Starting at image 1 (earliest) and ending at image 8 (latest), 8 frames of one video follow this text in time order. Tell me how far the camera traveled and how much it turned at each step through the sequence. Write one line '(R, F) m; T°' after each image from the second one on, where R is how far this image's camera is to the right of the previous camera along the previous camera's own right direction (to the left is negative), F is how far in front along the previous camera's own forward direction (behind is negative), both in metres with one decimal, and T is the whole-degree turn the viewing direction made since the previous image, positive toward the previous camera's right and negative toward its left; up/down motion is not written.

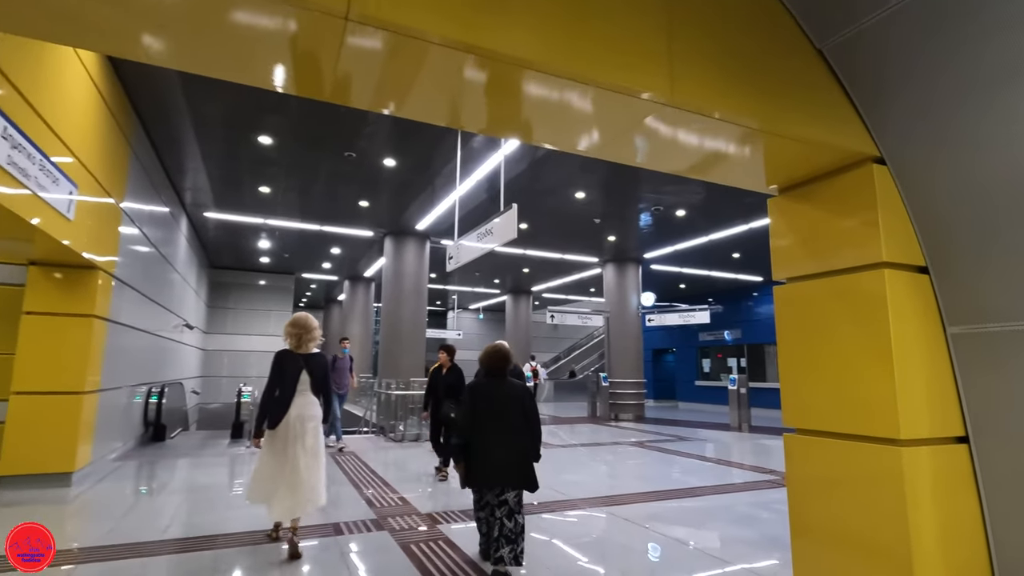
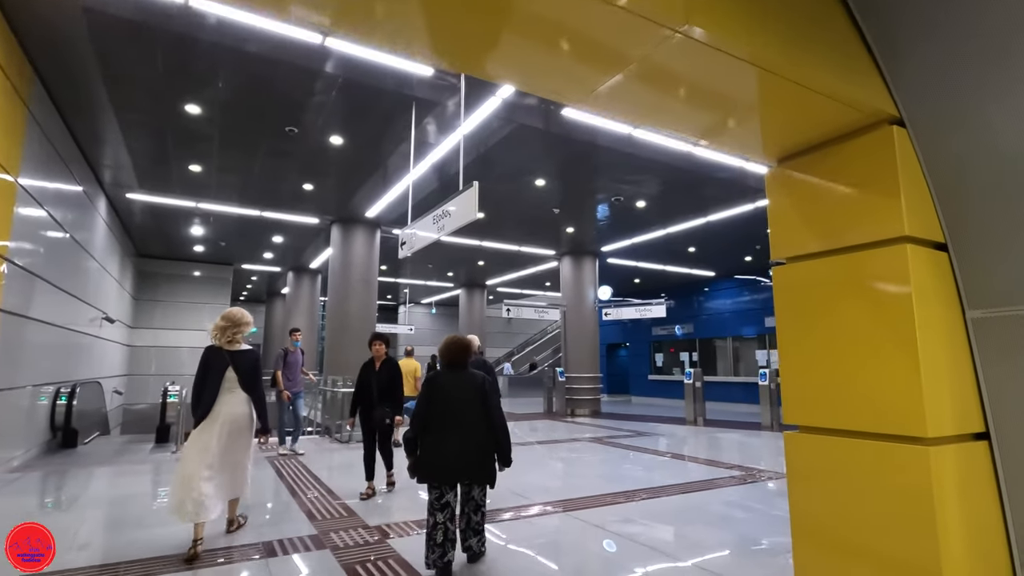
(-0.1, +0.4) m; +5°
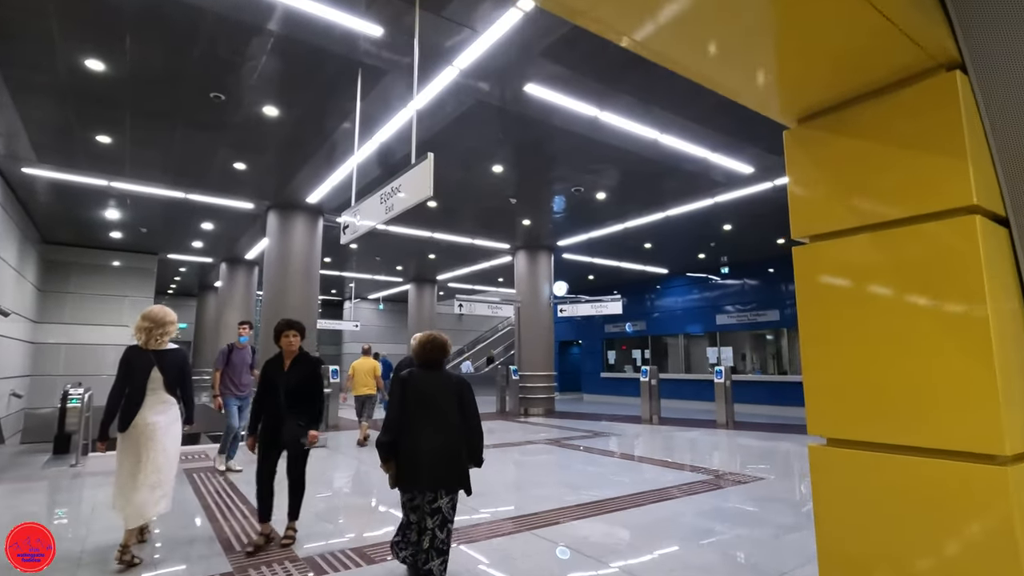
(-0.1, +0.5) m; +5°
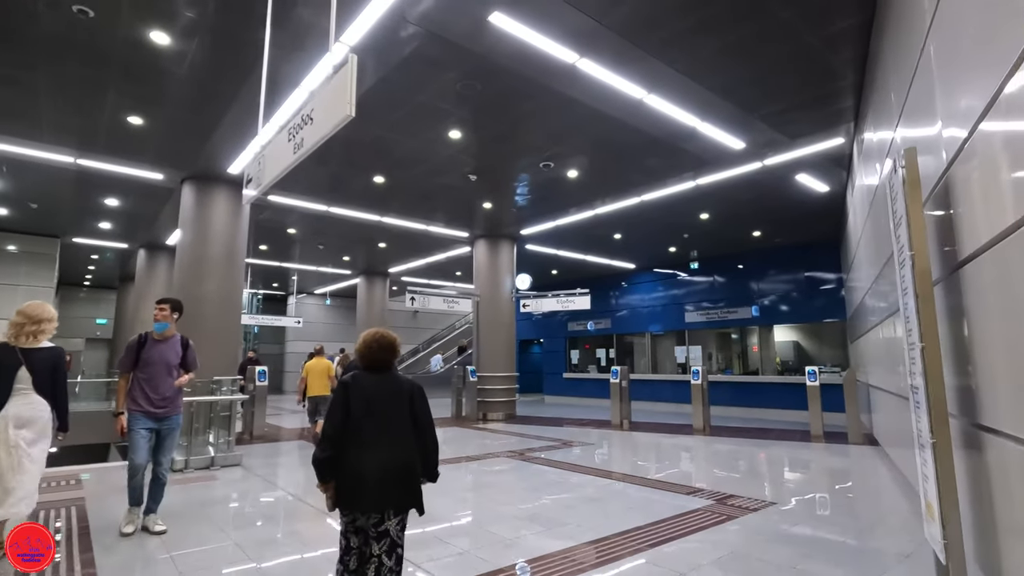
(0.0, +1.0) m; +4°
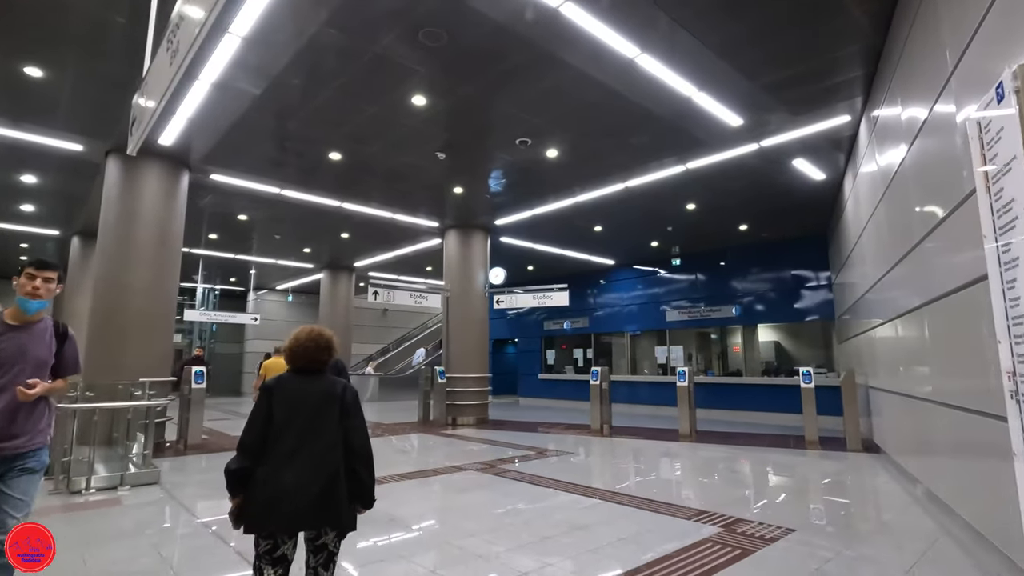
(0.0, +0.7) m; +3°
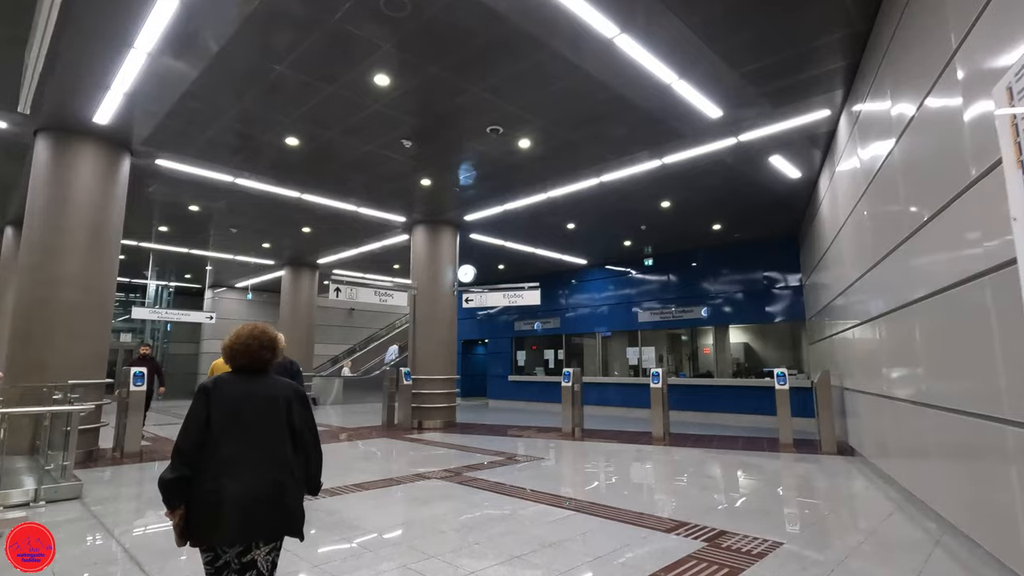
(0.0, +0.3) m; +3°
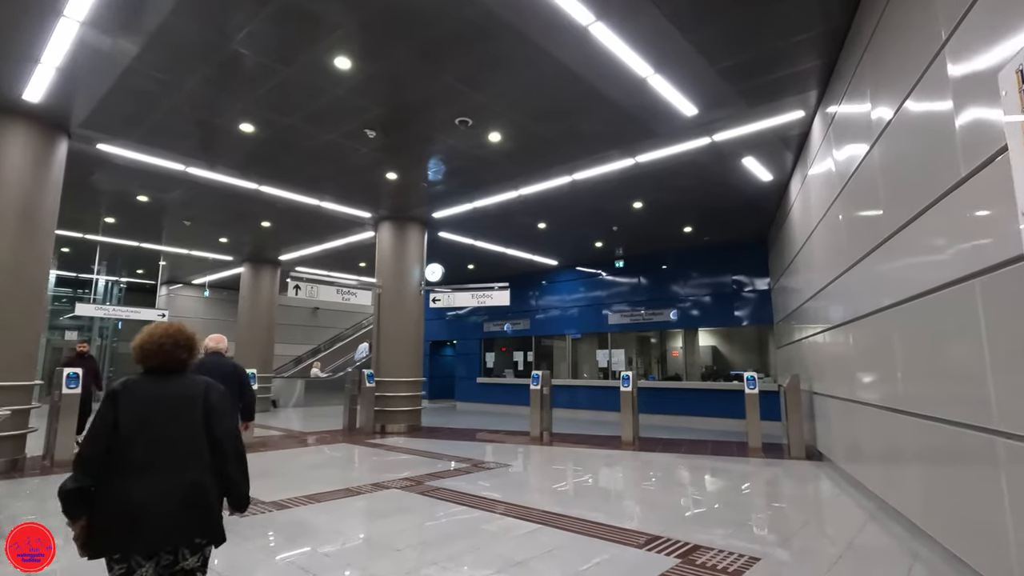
(0.0, +0.2) m; +3°
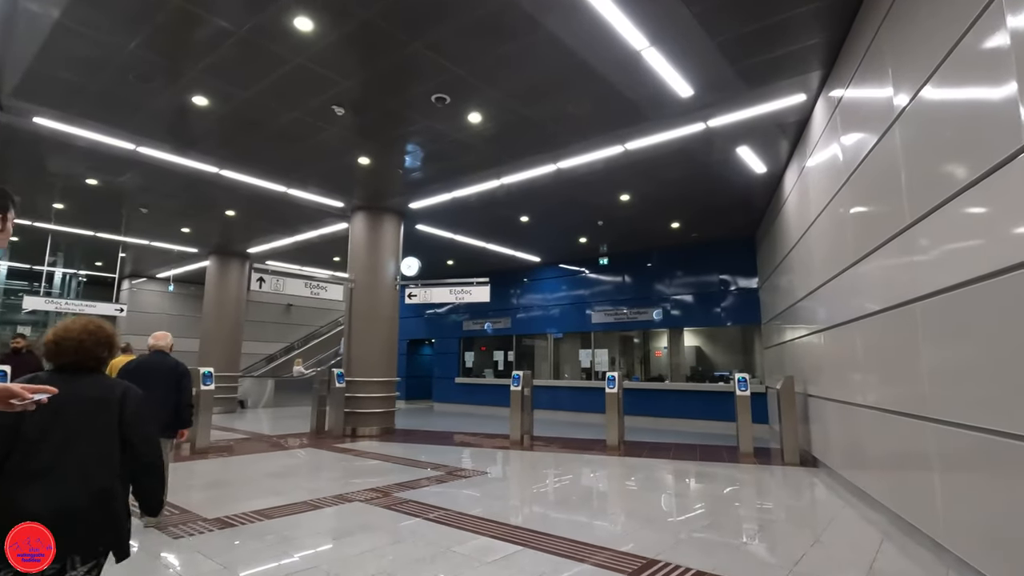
(0.0, +0.4) m; +2°
